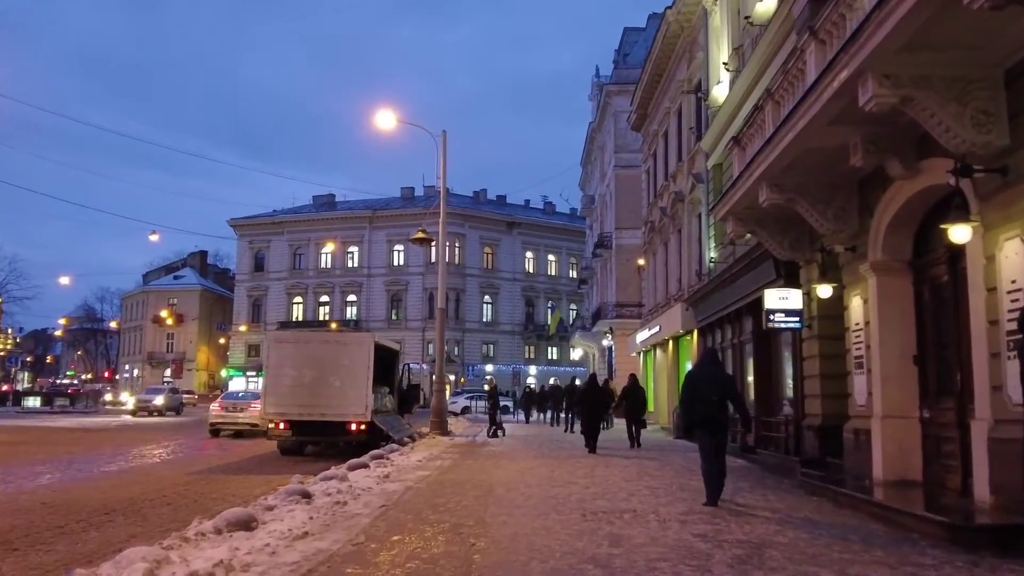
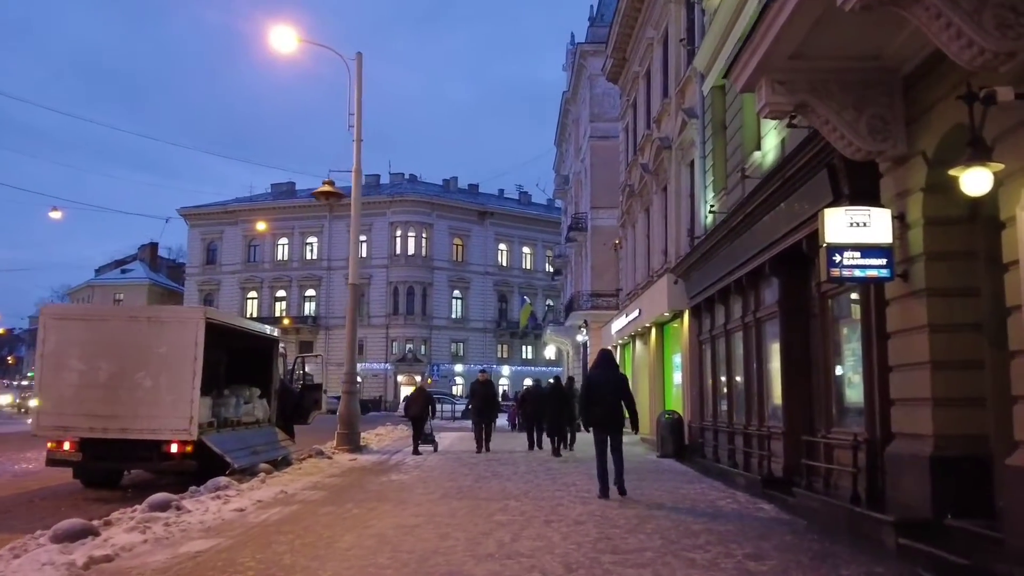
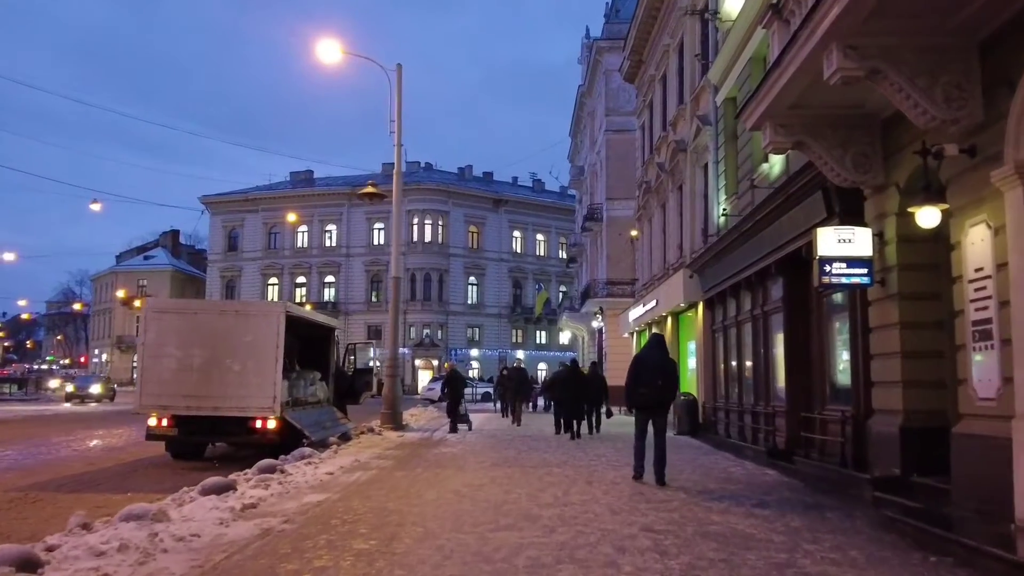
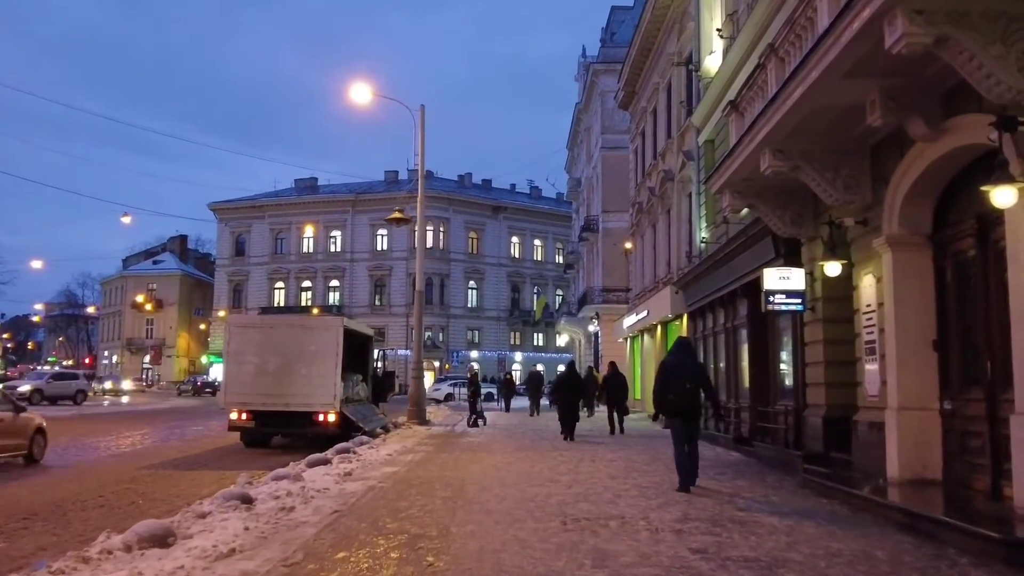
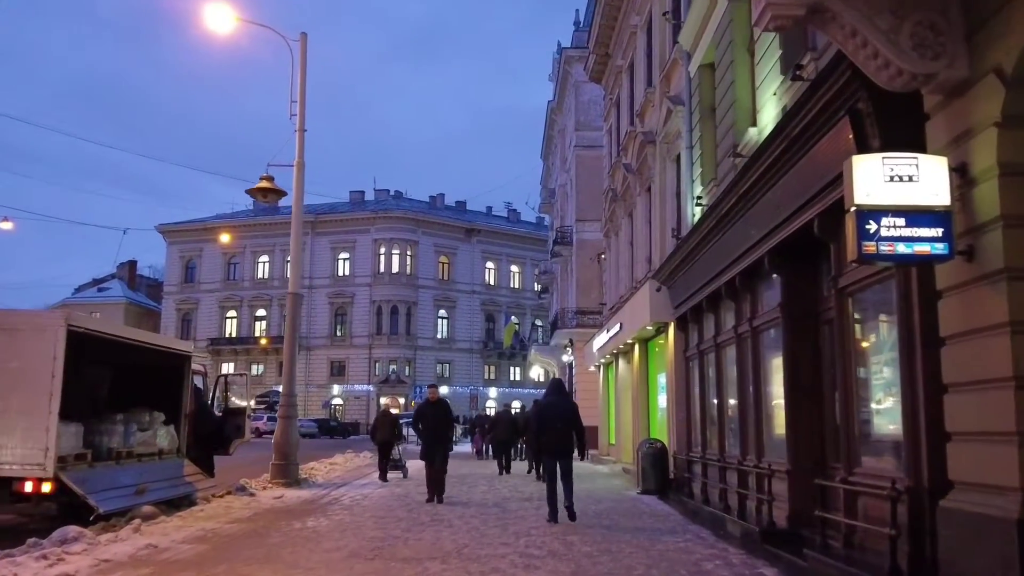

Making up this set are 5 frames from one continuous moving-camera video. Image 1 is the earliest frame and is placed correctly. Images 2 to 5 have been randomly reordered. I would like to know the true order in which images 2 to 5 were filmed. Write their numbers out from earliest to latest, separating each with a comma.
4, 3, 2, 5
